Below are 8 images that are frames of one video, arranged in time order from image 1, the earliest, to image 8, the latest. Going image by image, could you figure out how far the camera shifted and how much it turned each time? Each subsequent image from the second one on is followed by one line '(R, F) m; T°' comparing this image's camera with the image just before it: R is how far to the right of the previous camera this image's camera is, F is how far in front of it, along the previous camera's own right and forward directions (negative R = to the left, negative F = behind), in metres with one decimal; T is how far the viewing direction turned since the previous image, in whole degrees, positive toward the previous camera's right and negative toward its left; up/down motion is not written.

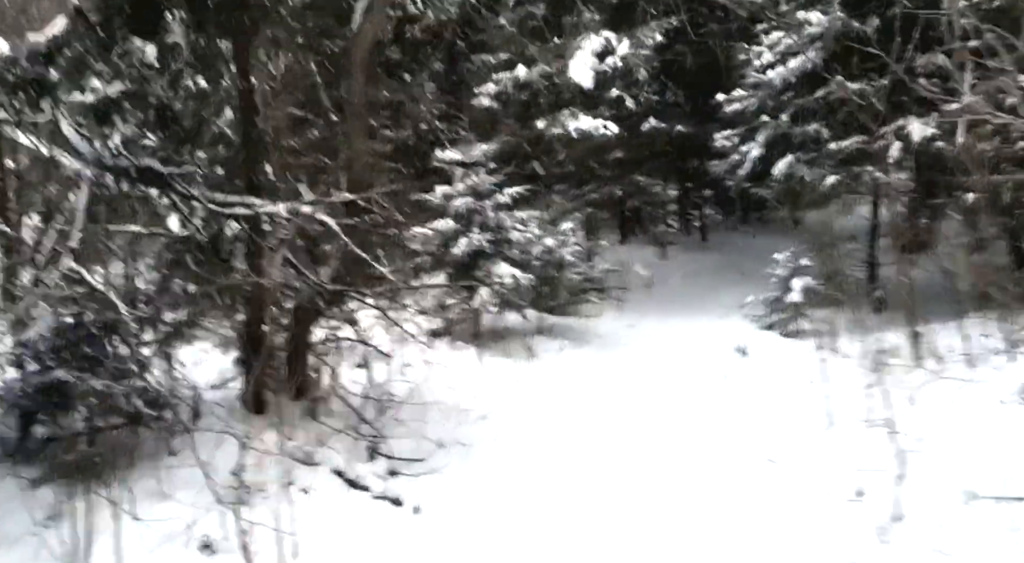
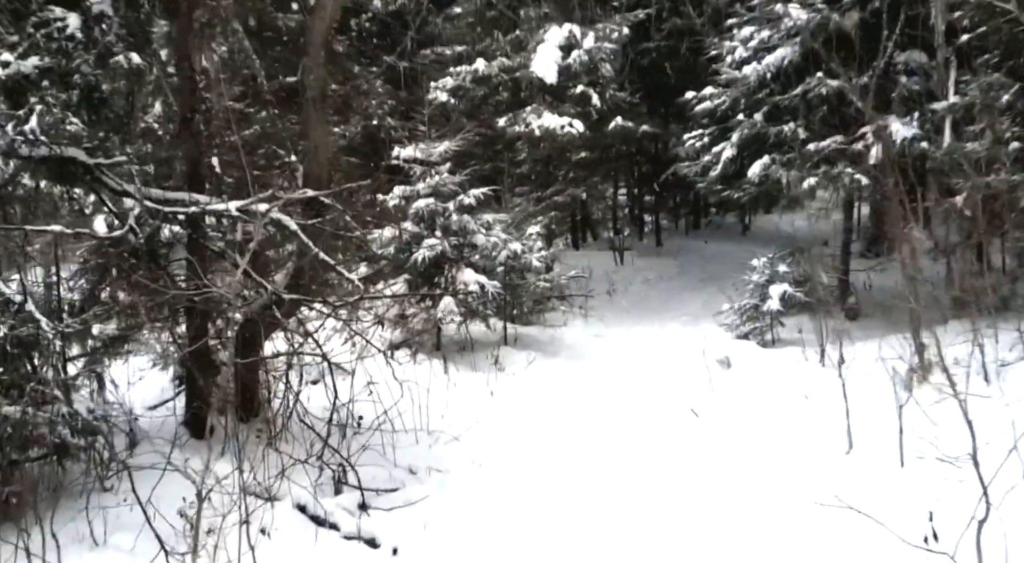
(-0.4, +1.0) m; +4°
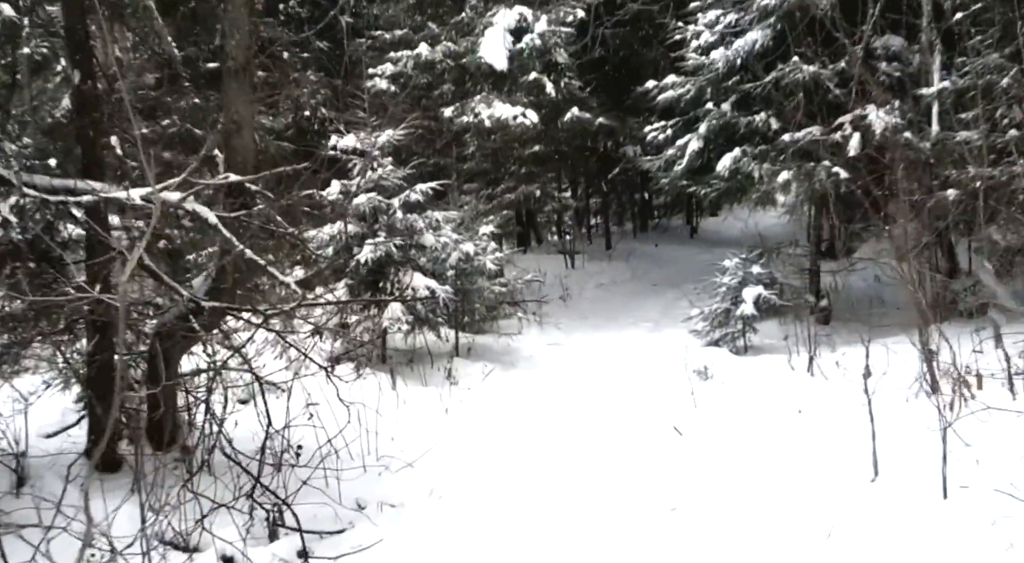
(-0.2, +1.2) m; +4°
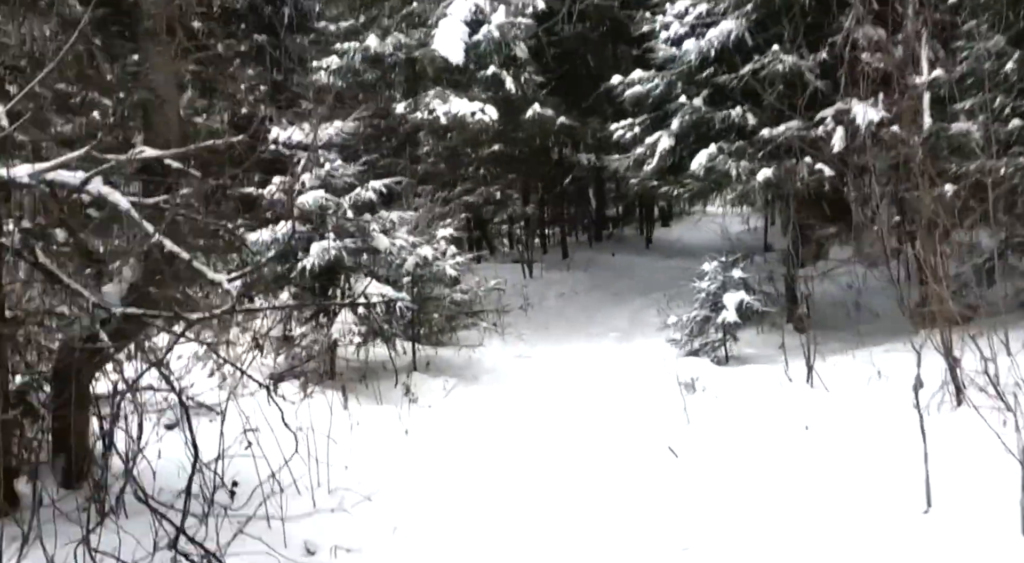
(-0.2, +1.1) m; +3°
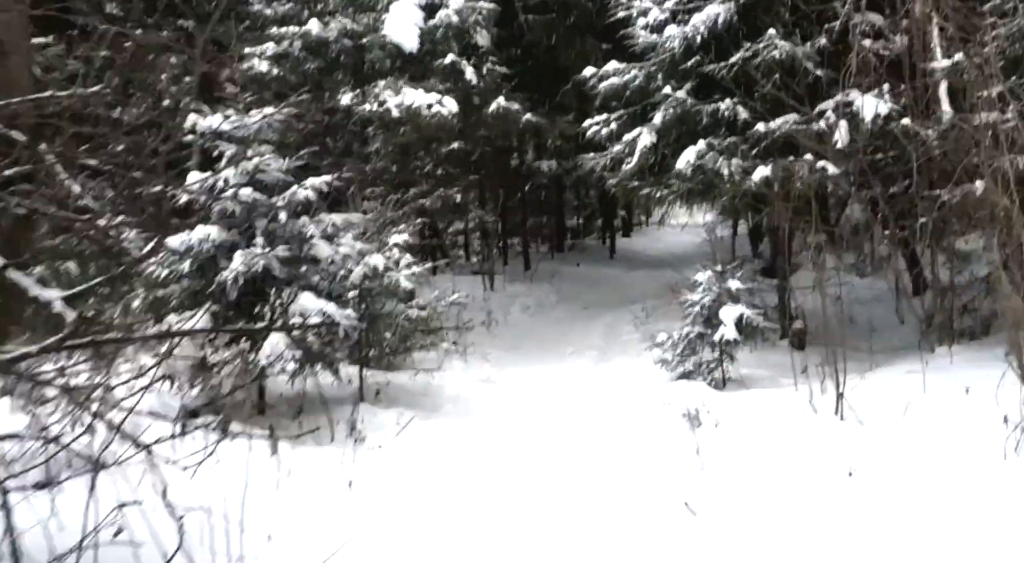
(-0.1, +1.5) m; +3°
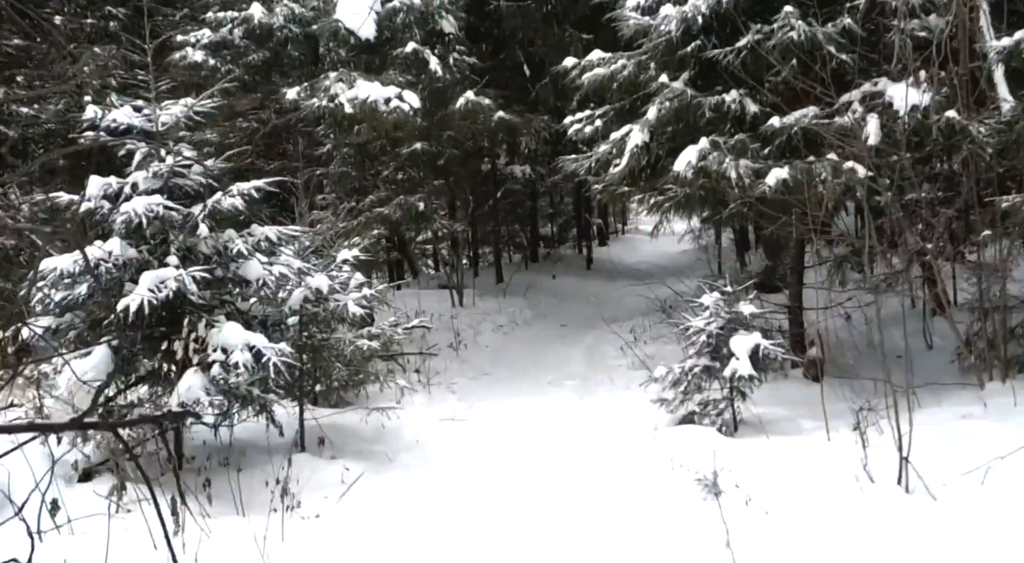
(0.0, +1.6) m; +2°
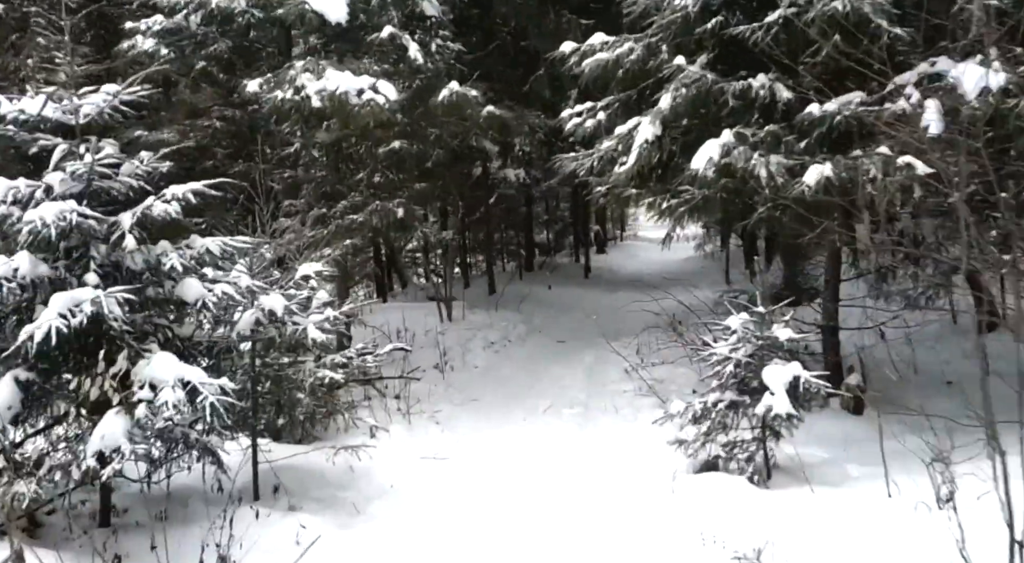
(0.0, +1.3) m; 0°
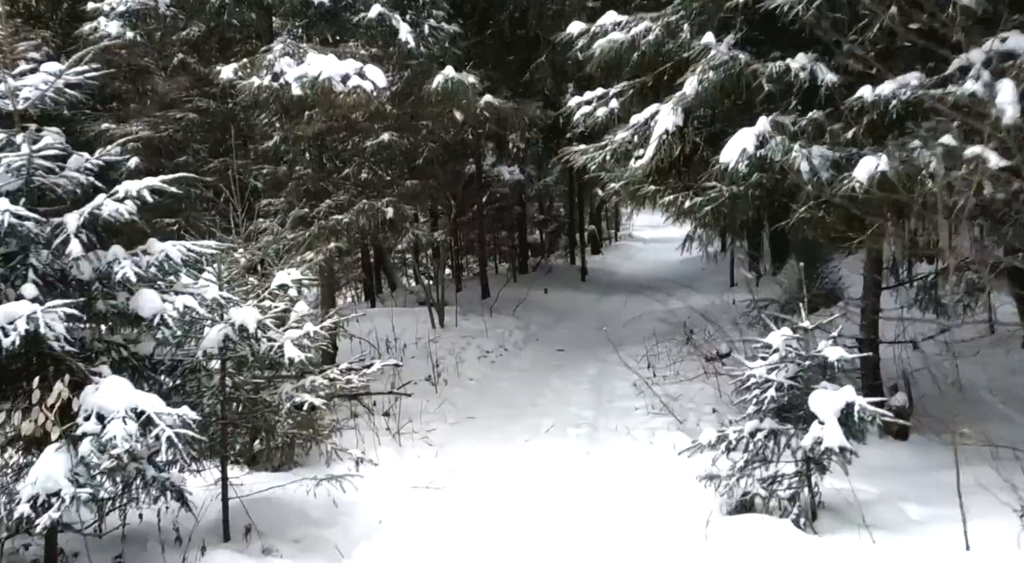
(-0.1, +0.9) m; +1°
